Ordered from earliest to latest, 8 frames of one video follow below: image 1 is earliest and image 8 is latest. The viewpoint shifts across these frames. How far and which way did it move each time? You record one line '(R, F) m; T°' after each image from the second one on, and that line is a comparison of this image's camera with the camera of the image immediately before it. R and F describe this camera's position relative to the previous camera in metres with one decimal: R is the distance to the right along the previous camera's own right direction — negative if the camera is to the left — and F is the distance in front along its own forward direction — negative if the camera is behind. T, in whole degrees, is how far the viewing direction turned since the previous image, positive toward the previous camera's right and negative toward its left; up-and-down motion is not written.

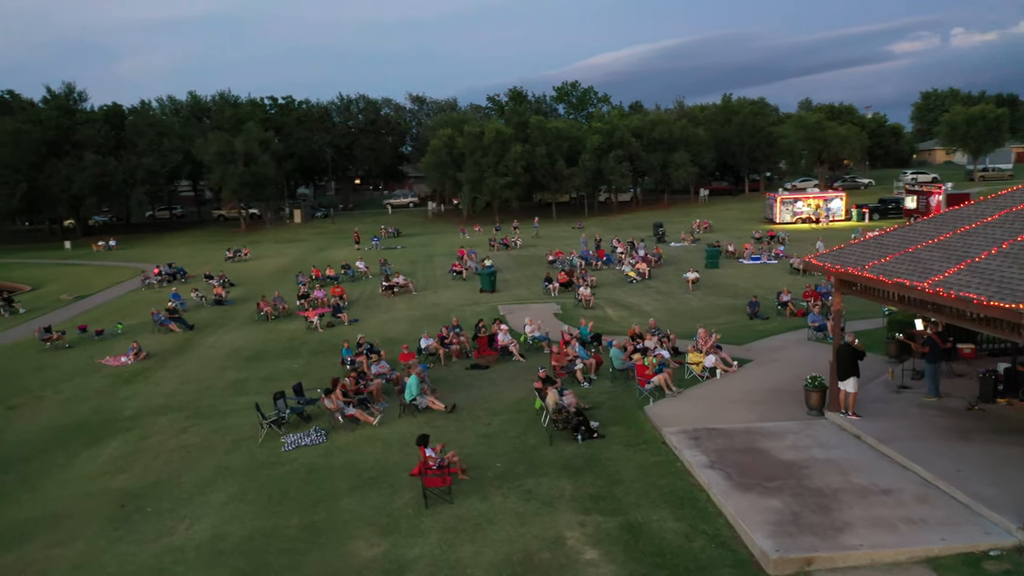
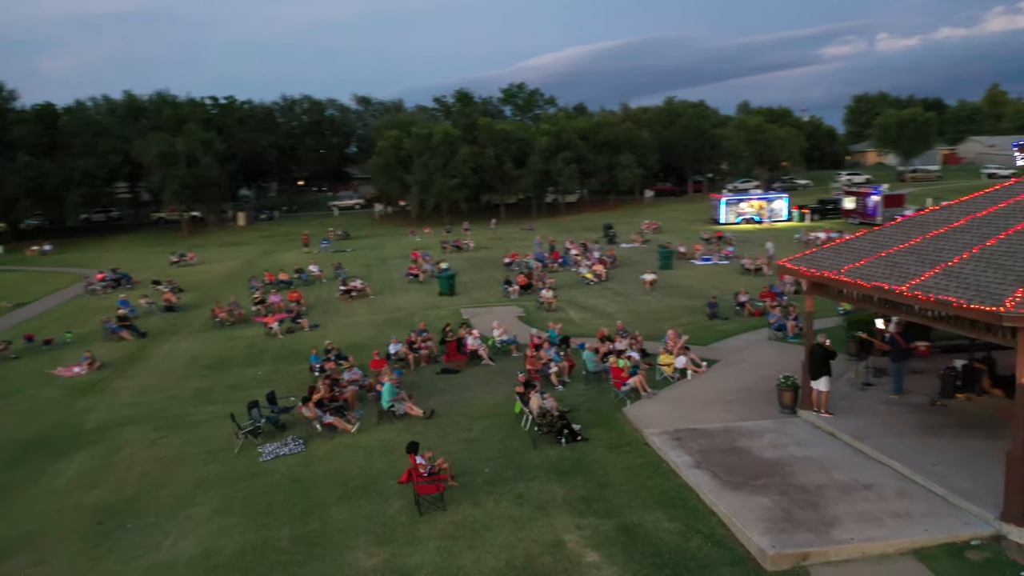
(-0.6, -0.1) m; +4°
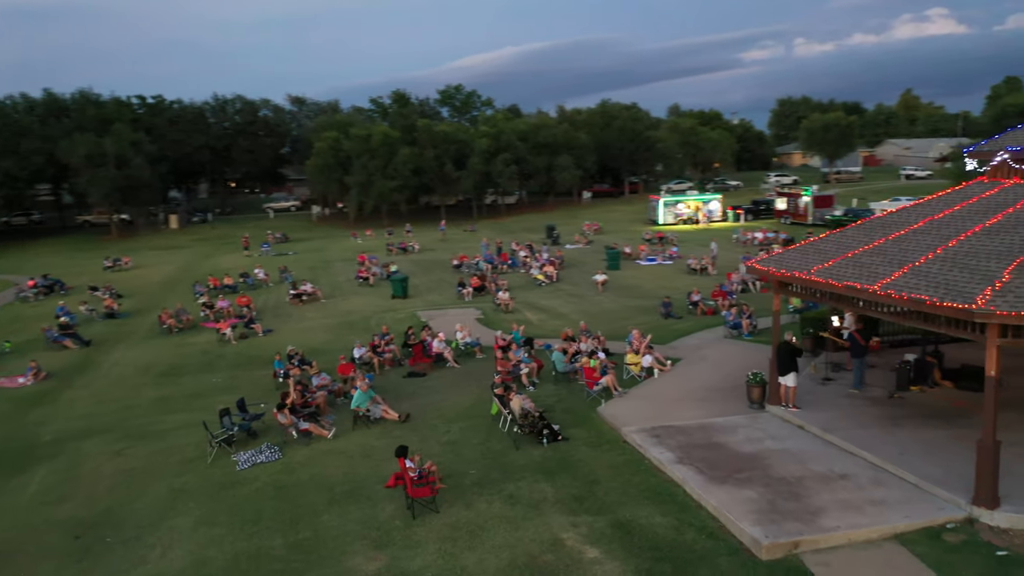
(-0.8, -0.1) m; +5°
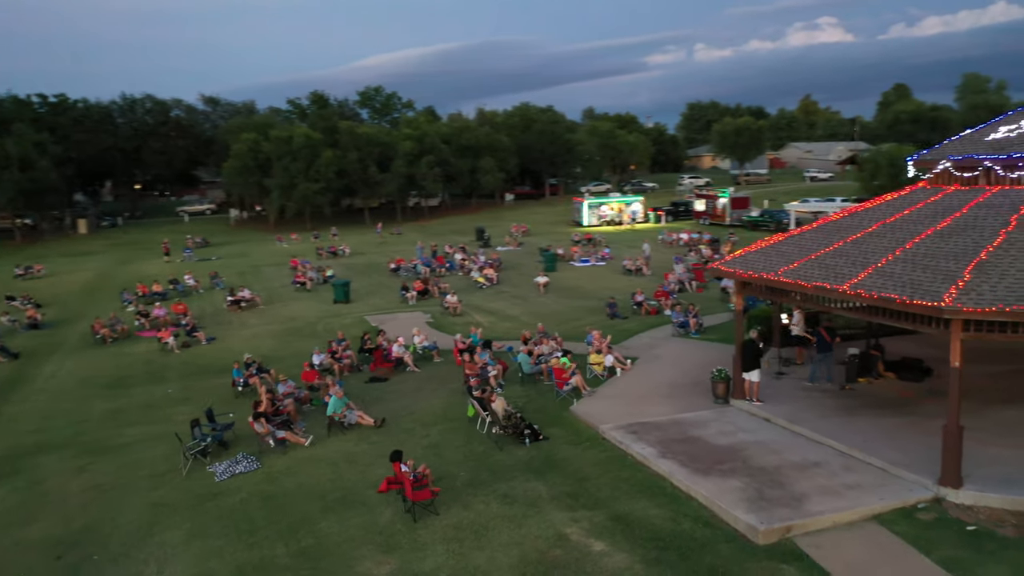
(-1.1, -0.2) m; +6°
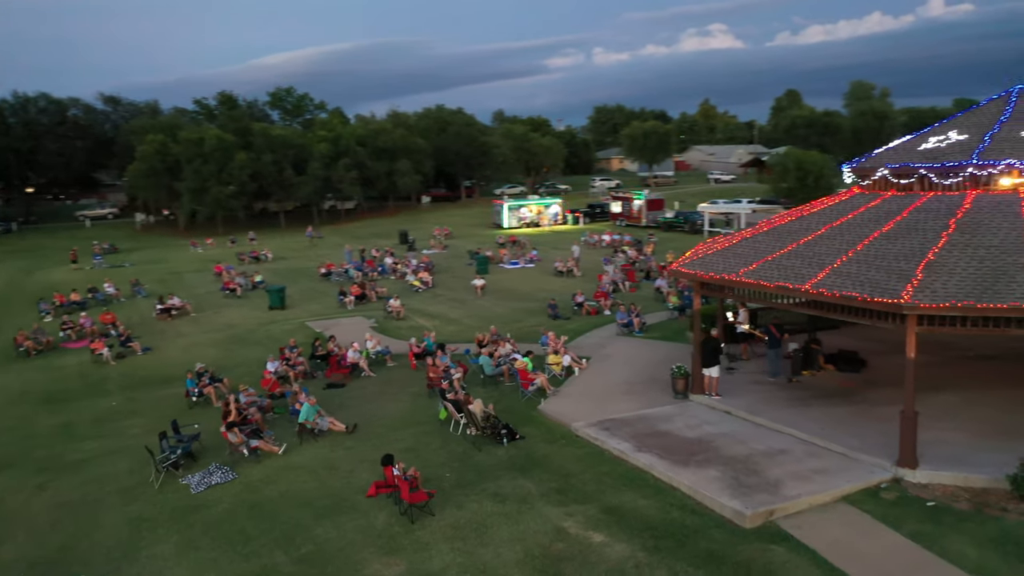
(-1.2, -0.3) m; +7°
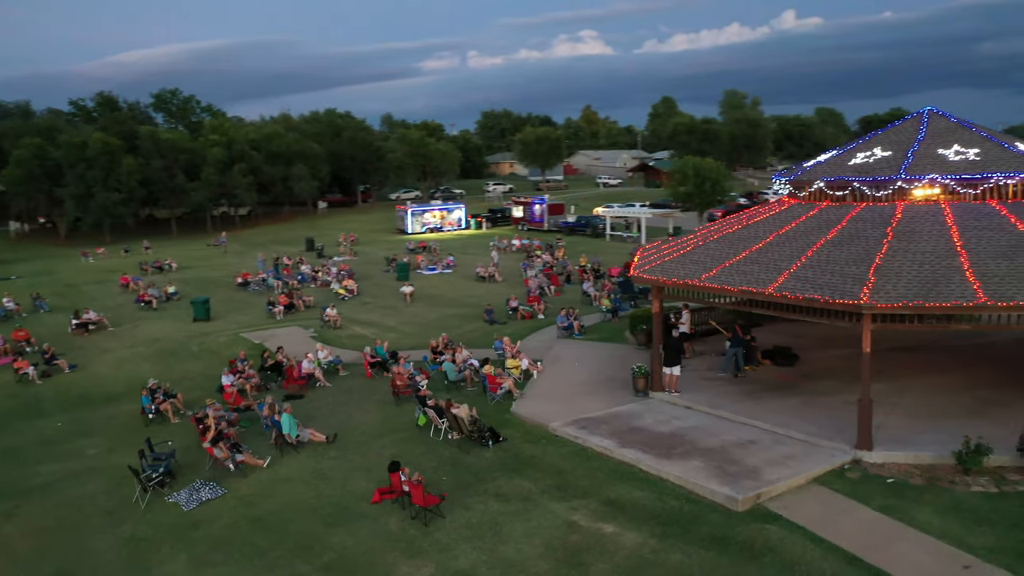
(-1.8, -0.5) m; +8°
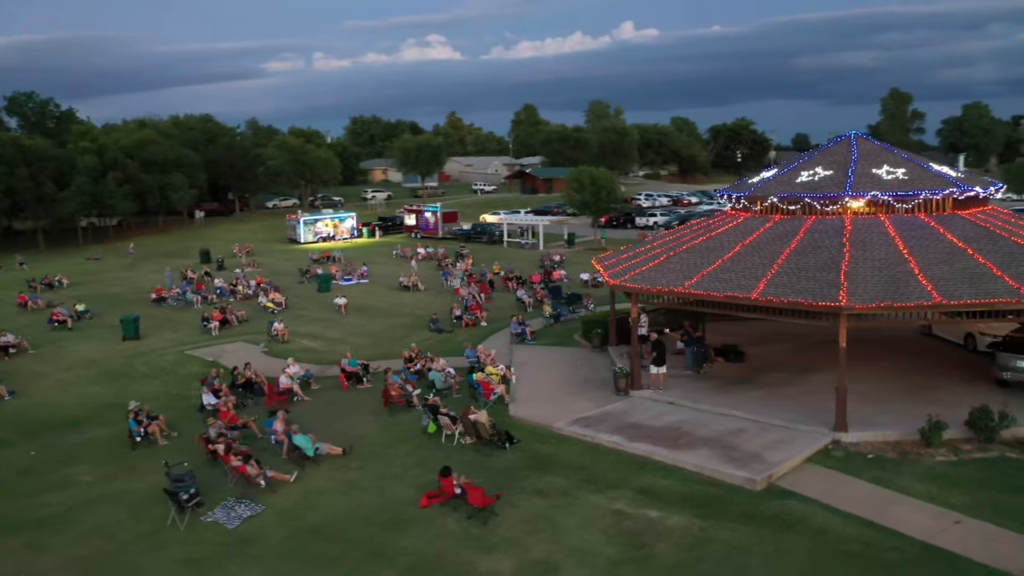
(-2.9, -0.8) m; +10°
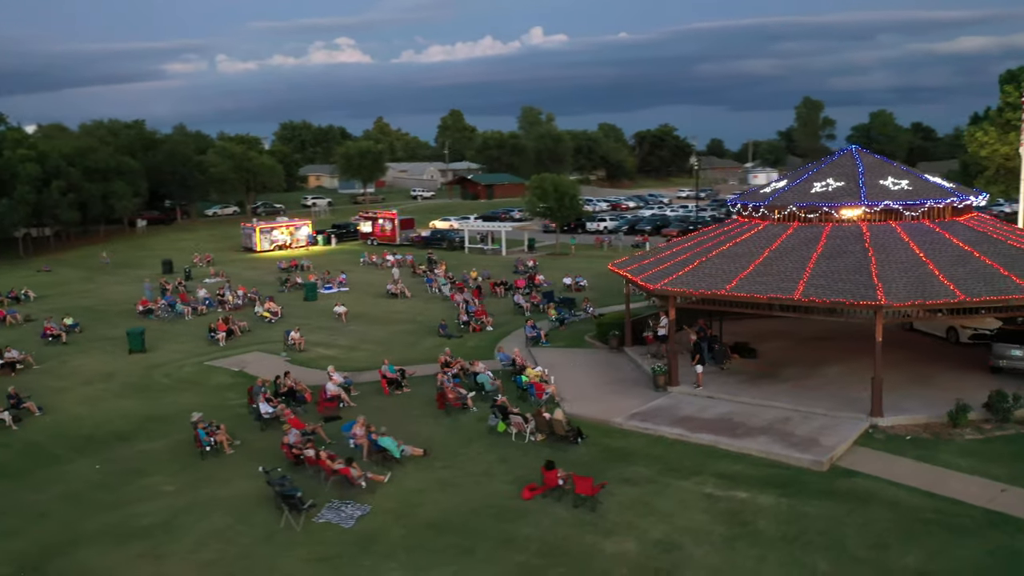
(-3.1, -0.9) m; +6°
